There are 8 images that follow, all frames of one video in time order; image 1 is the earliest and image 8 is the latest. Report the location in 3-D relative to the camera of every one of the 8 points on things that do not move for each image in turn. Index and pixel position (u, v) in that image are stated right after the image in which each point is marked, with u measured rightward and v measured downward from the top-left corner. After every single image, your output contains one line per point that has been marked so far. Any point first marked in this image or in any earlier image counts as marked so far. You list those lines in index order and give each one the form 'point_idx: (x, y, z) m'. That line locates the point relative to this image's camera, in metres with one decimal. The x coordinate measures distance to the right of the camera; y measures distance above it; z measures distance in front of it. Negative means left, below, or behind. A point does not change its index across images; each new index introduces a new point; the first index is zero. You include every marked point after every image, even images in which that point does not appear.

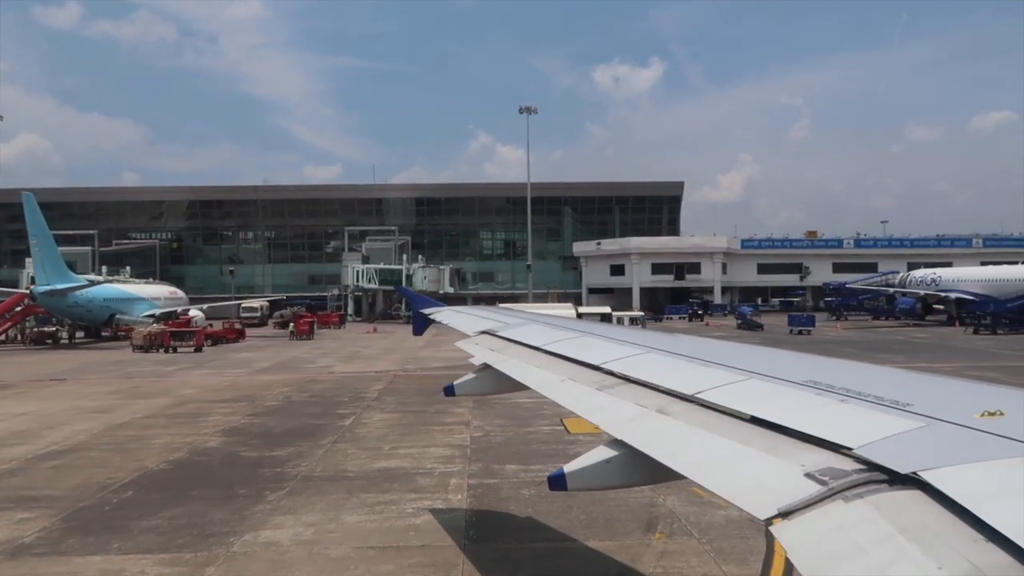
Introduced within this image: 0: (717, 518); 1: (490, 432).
0: (+2.6, -2.9, +8.9) m
1: (-0.5, -2.9, +14.1) m
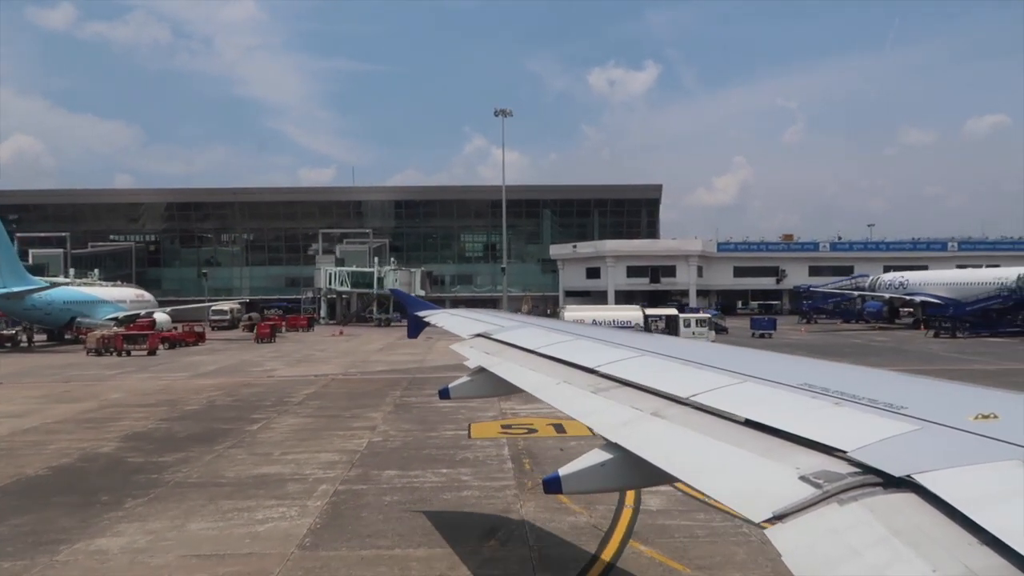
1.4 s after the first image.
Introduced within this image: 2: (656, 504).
0: (+0.6, -3.0, +8.8) m
1: (-2.5, -3.0, +14.1) m
2: (+2.0, -2.9, +9.5) m
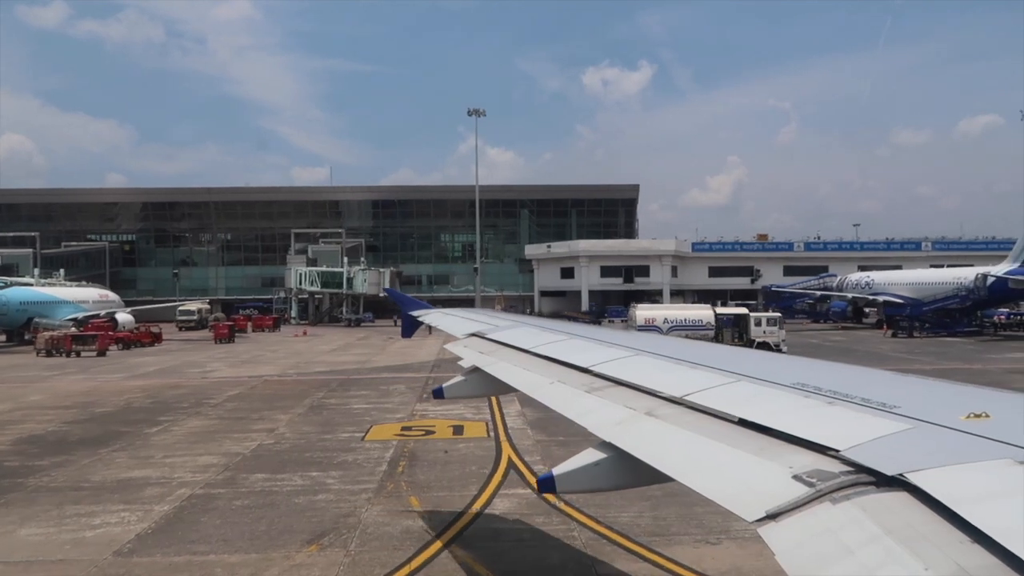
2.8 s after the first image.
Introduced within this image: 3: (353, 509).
0: (-1.4, -3.0, +8.7) m
1: (-4.6, -3.0, +13.9) m
2: (-0.1, -3.0, +9.4) m
3: (-2.2, -3.0, +9.4) m
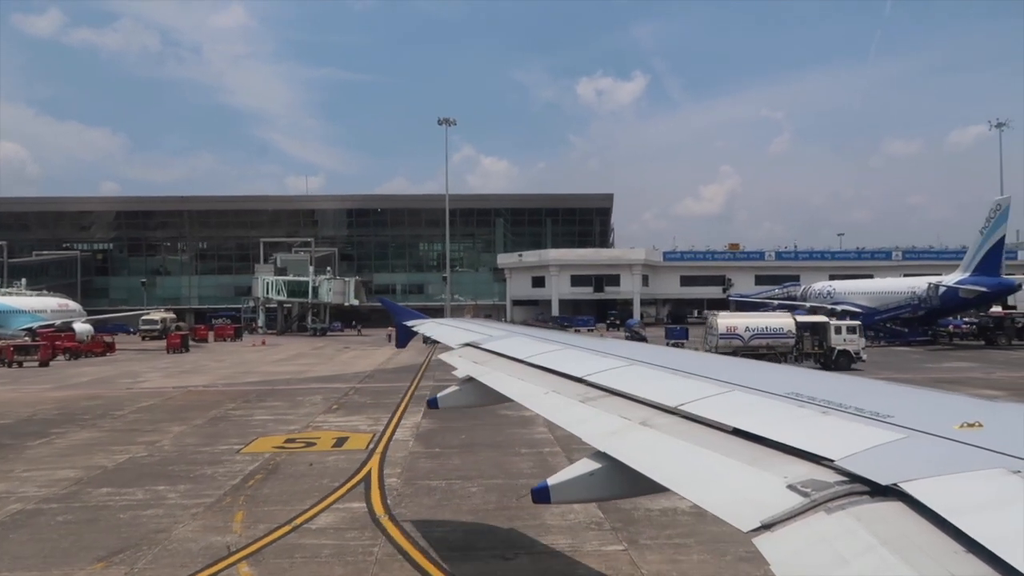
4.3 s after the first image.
0: (-3.8, -3.2, +8.5) m
1: (-7.0, -3.2, +13.8) m
2: (-2.5, -3.1, +9.2) m
3: (-4.5, -3.2, +9.3) m
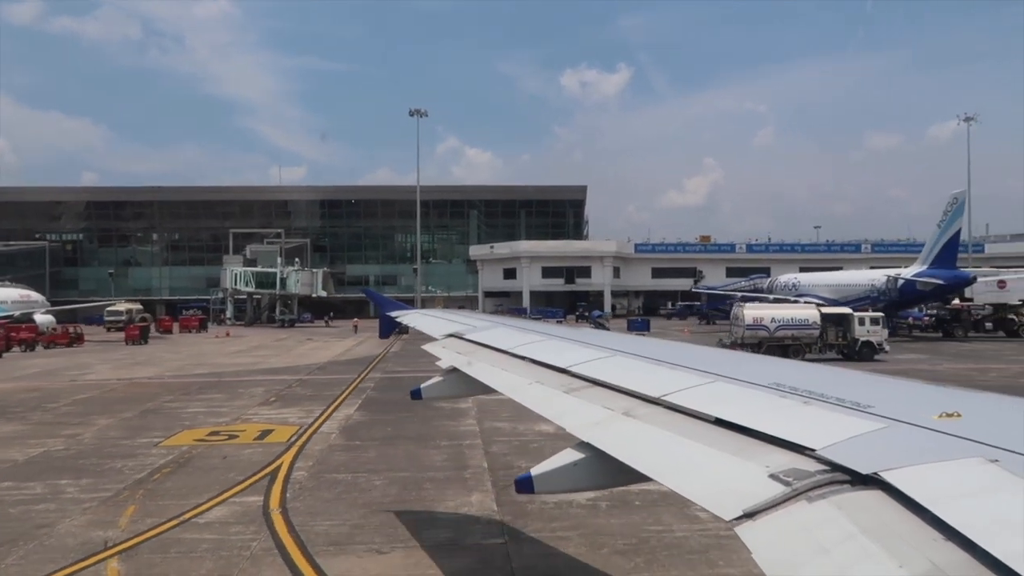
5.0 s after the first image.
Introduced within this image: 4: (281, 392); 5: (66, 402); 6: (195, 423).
0: (-5.2, -3.1, +8.4) m
1: (-8.5, -3.1, +13.6) m
2: (-3.9, -3.0, +9.2) m
3: (-6.0, -3.0, +9.2) m
4: (-6.5, -2.9, +19.6) m
5: (-12.1, -3.1, +18.8) m
6: (-7.1, -3.0, +15.6) m
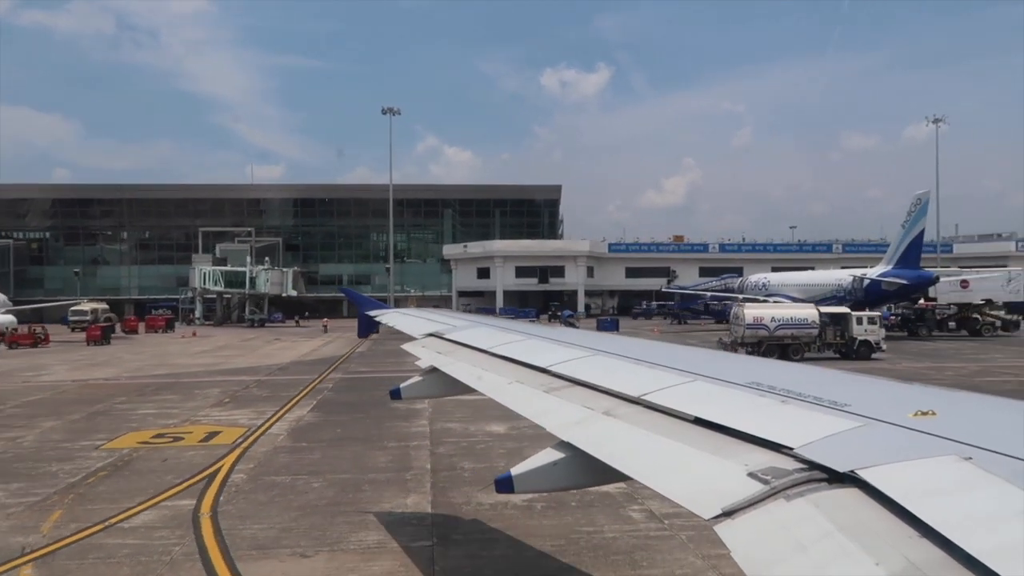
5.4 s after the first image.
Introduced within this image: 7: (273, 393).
0: (-6.1, -3.0, +8.2) m
1: (-9.5, -3.1, +13.3) m
2: (-4.8, -3.0, +9.0) m
3: (-6.8, -3.0, +8.9) m
4: (-7.7, -2.9, +19.3) m
5: (-13.2, -3.1, +18.4) m
6: (-8.1, -3.0, +15.3) m
7: (-6.7, -2.9, +19.3) m
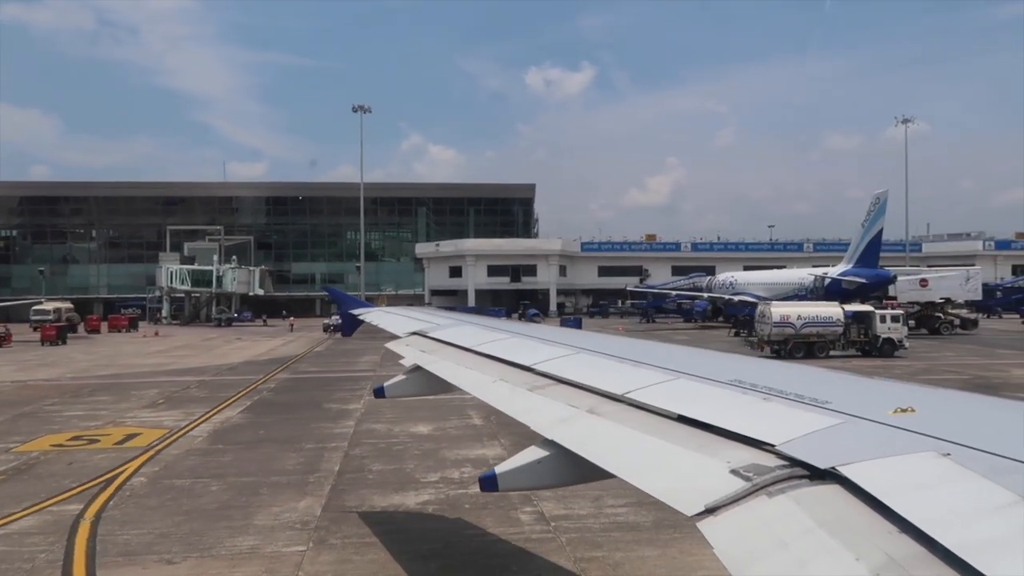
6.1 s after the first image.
0: (-7.5, -3.1, +7.9) m
1: (-11.0, -3.1, +13.0) m
2: (-6.2, -3.0, +8.8) m
3: (-8.3, -3.0, +8.7) m
4: (-9.3, -2.9, +19.0) m
5: (-14.8, -3.0, +18.0) m
6: (-9.7, -3.0, +15.0) m
7: (-8.3, -2.9, +19.1) m
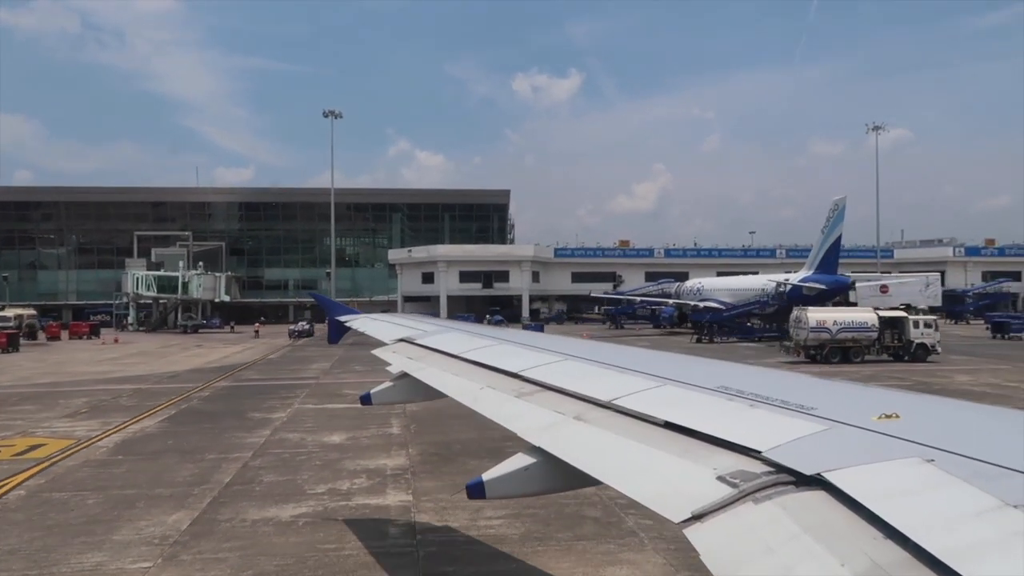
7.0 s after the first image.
0: (-9.1, -3.1, +7.6) m
1: (-12.7, -3.2, +12.6) m
2: (-7.8, -3.1, +8.5) m
3: (-9.9, -3.1, +8.3) m
4: (-11.1, -3.1, +18.7) m
5: (-16.6, -3.2, +17.6) m
6: (-11.4, -3.1, +14.7) m
7: (-10.1, -3.1, +18.7) m
